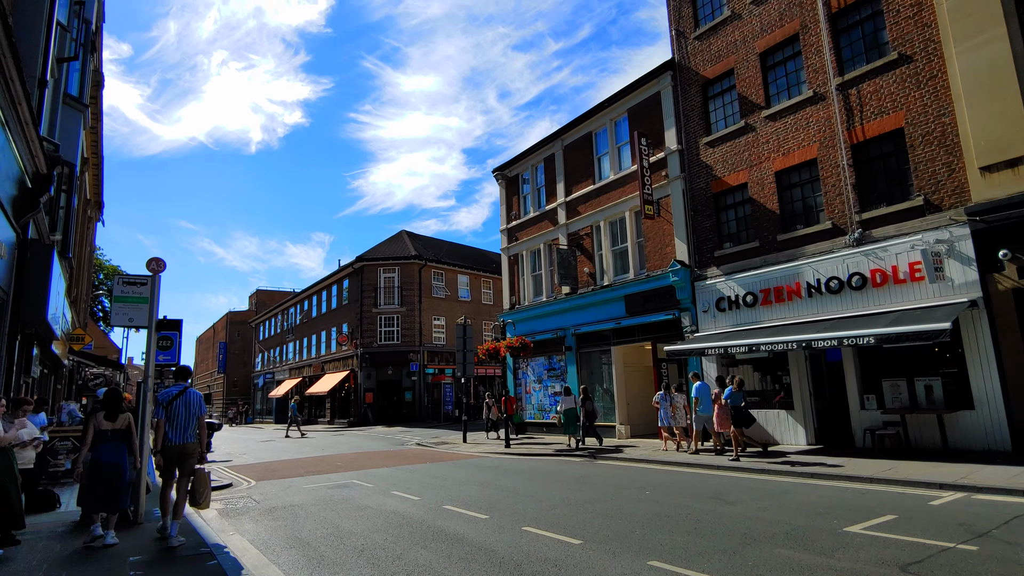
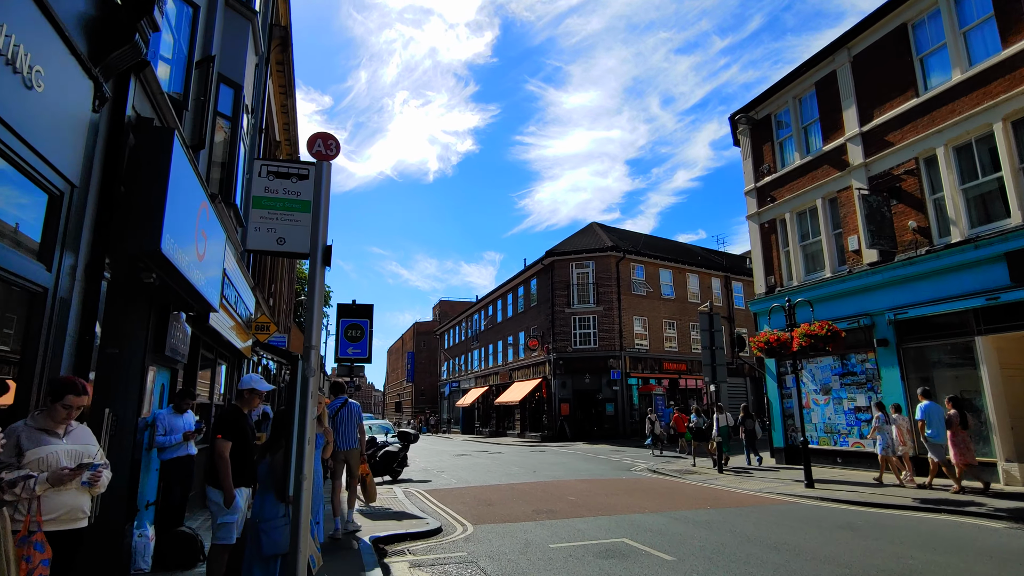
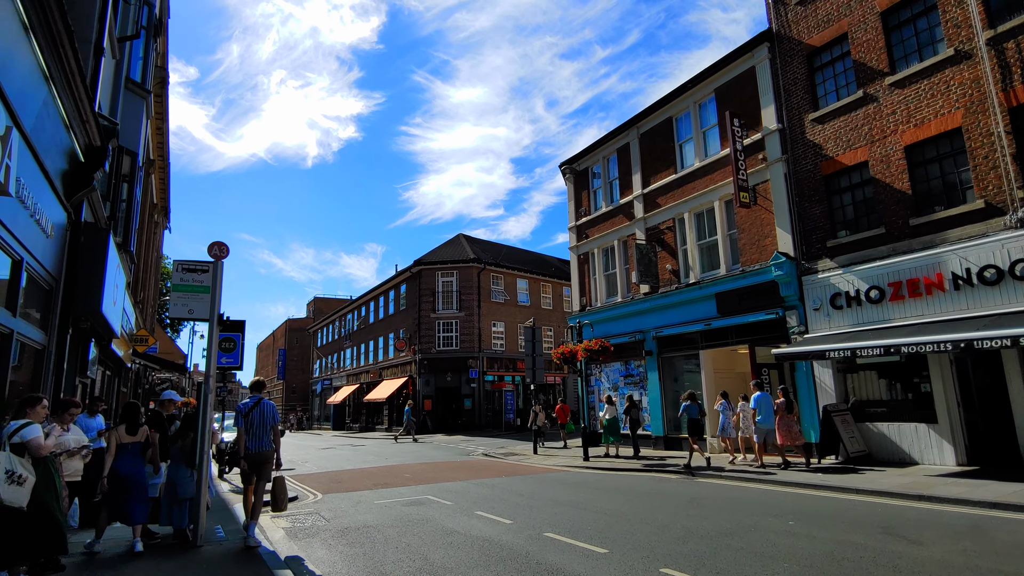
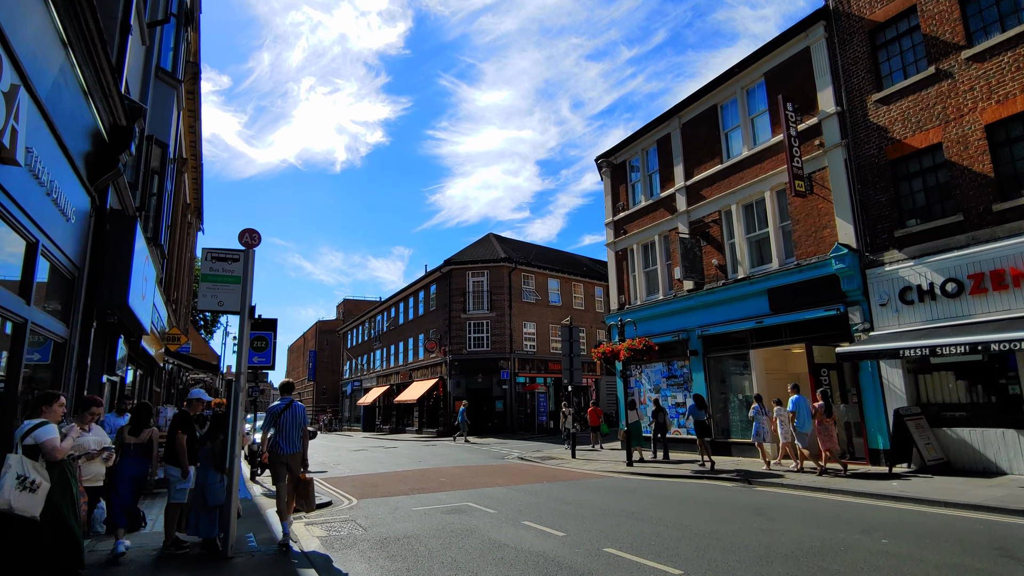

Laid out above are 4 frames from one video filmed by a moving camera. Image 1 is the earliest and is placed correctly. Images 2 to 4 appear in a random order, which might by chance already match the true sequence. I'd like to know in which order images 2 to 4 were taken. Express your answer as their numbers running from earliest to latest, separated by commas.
3, 4, 2
